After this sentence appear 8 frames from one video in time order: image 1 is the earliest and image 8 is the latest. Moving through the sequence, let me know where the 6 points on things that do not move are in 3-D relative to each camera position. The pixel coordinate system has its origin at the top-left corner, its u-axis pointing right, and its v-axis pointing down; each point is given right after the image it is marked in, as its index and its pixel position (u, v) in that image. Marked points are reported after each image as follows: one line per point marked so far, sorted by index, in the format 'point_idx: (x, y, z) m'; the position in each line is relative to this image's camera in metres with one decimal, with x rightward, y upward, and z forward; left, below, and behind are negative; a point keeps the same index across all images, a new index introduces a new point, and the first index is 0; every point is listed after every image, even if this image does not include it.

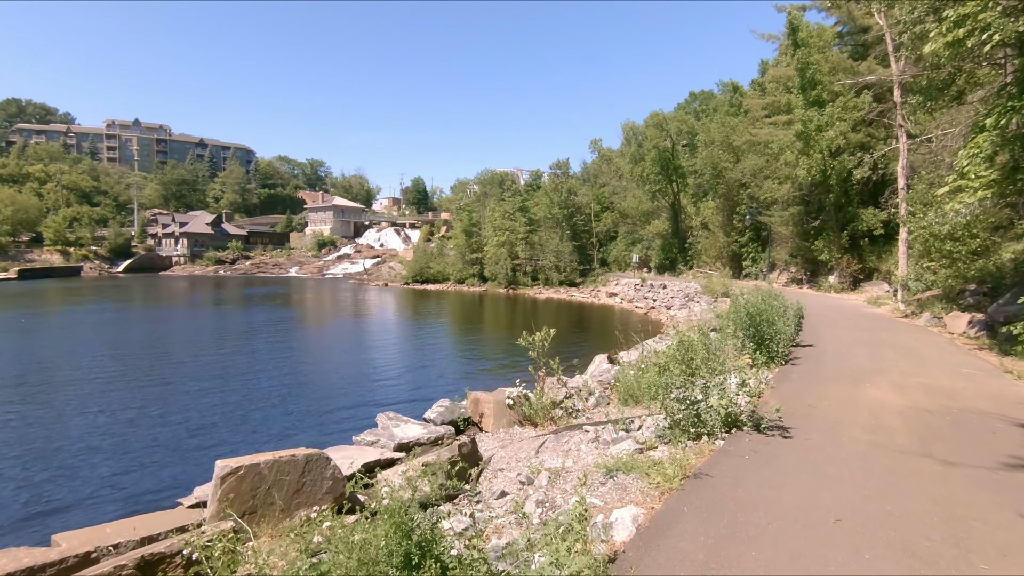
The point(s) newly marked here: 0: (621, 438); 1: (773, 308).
0: (+1.1, -1.5, +5.3) m
1: (+4.6, -0.3, +9.4) m
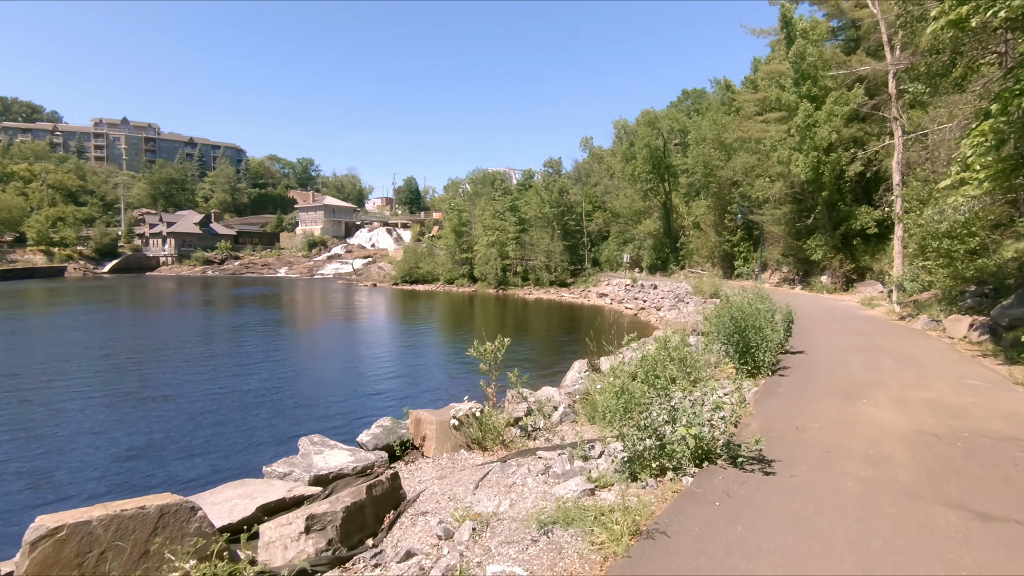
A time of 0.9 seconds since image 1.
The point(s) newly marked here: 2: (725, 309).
0: (+0.5, -1.5, +4.5) m
1: (+4.0, -0.4, +8.6) m
2: (+3.1, -0.3, +7.8) m
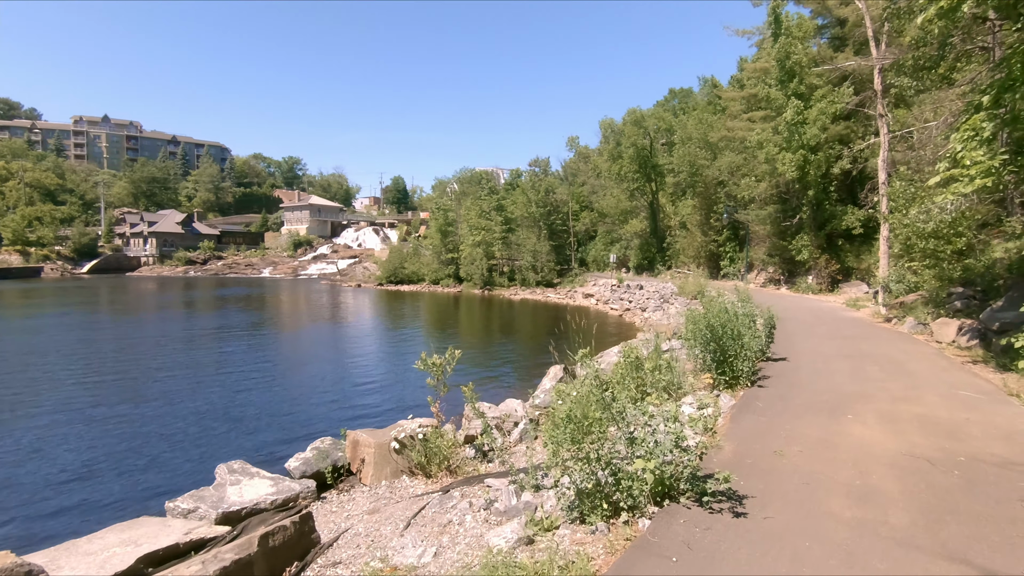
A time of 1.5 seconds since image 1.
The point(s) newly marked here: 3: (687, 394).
0: (+0.1, -1.6, +3.9) m
1: (+3.4, -0.4, +8.1) m
2: (+2.5, -0.4, +7.2) m
3: (+2.2, -1.3, +6.8) m
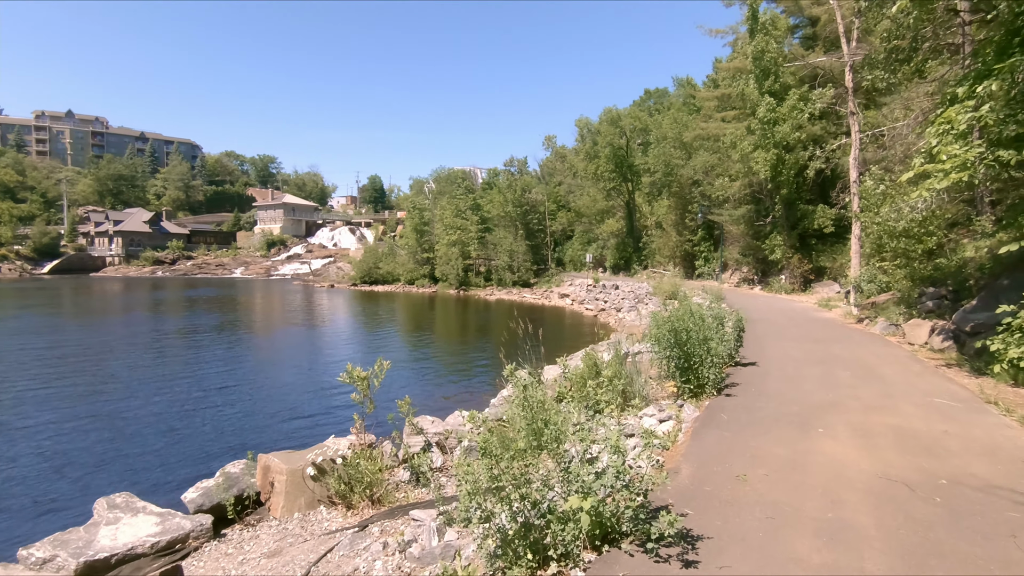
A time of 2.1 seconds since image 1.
0: (-0.4, -1.6, +3.3) m
1: (+2.8, -0.4, +7.6) m
2: (+1.9, -0.4, +6.7) m
3: (+1.6, -1.4, +6.2) m
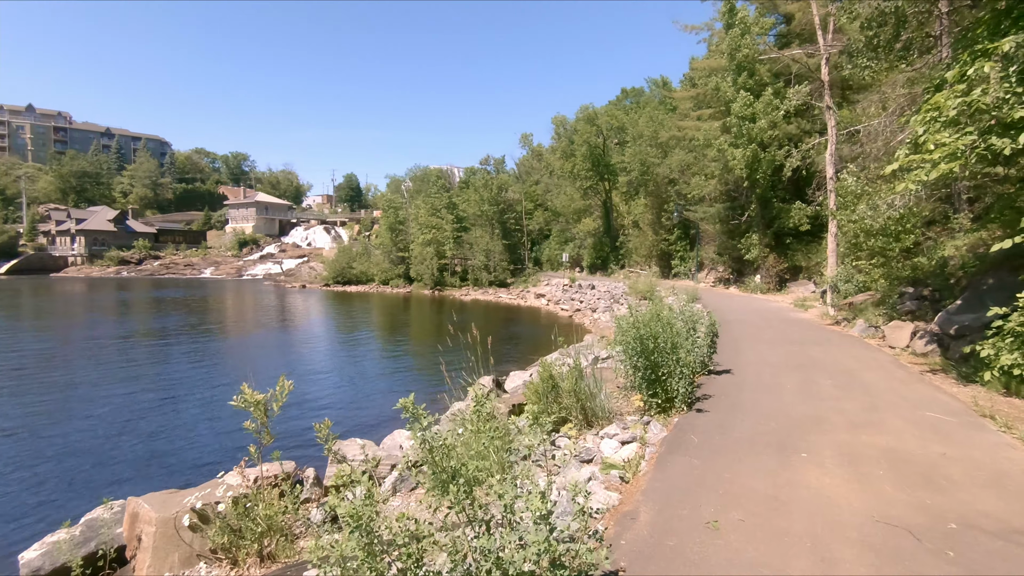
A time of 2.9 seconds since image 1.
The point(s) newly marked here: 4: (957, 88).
0: (-0.9, -1.6, +2.5) m
1: (+2.1, -0.5, +7.0) m
2: (+1.3, -0.4, +6.0) m
3: (+1.0, -1.4, +5.5) m
4: (+5.2, +2.3, +6.3) m
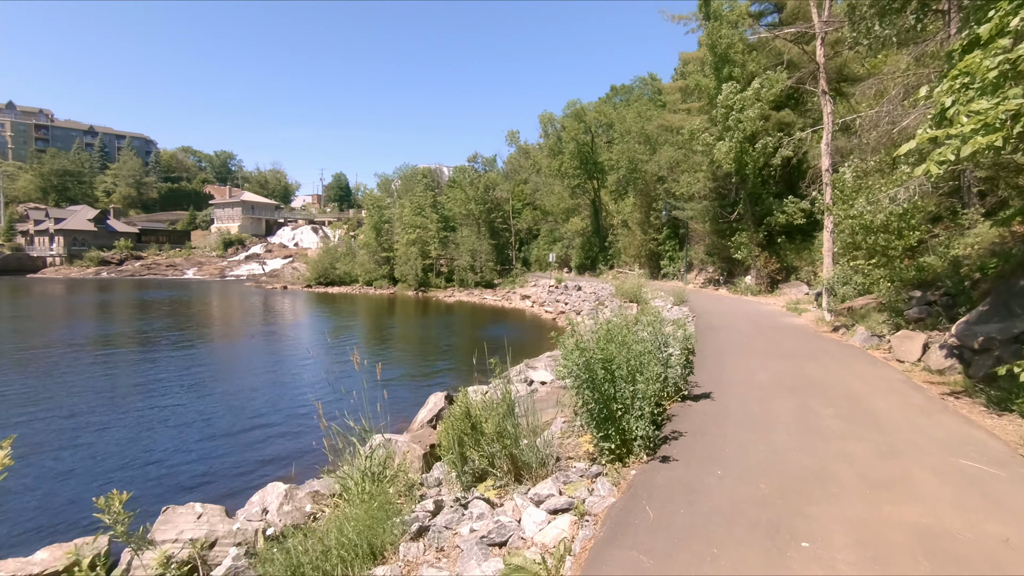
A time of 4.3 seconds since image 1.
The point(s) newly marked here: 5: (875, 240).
0: (-1.6, -1.7, +1.1) m
1: (+1.4, -0.5, +5.6) m
2: (+0.6, -0.5, +4.7) m
3: (+0.3, -1.4, +4.2) m
4: (+4.5, +2.3, +5.0) m
5: (+7.3, +0.9, +10.7) m
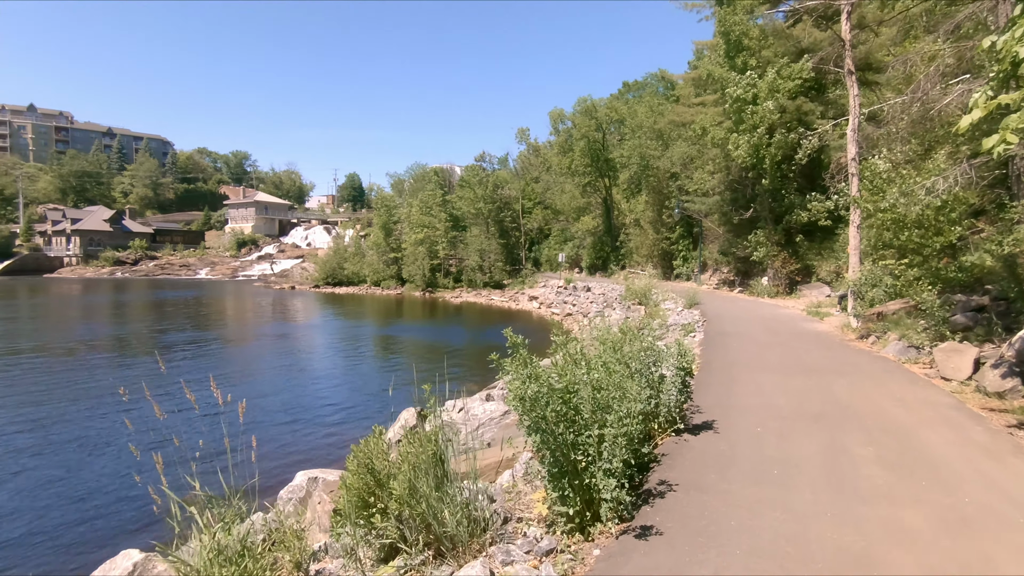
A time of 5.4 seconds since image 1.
0: (-2.1, -1.7, +0.1) m
1: (+1.0, -0.6, +4.5) m
2: (+0.1, -0.5, +3.5) m
3: (-0.2, -1.5, +3.0) m
4: (+4.0, +2.2, +3.7) m
5: (+7.0, +0.9, +9.4) m
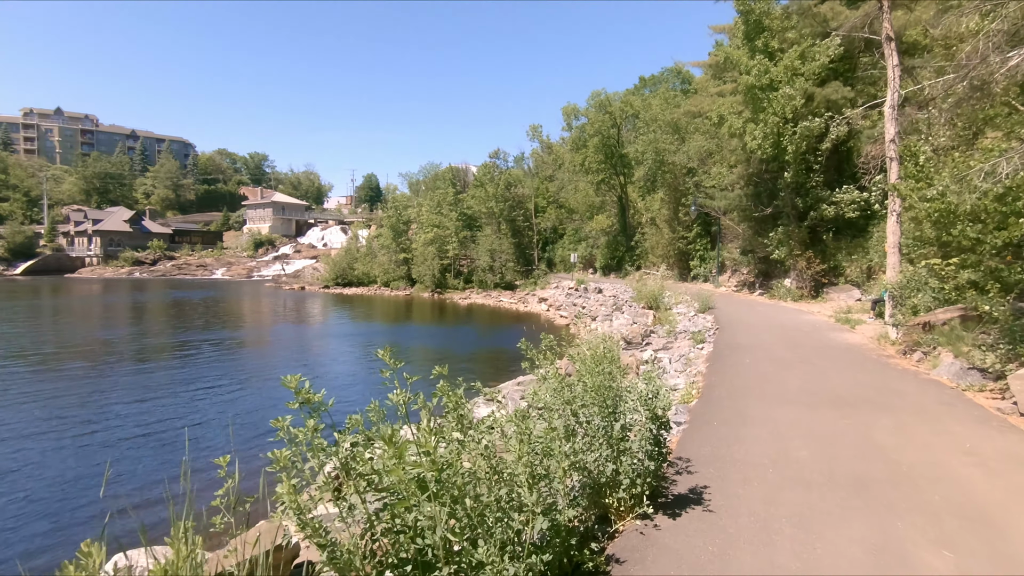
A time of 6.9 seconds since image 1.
0: (-2.9, -1.8, -1.3) m
1: (+0.3, -0.6, +3.0) m
2: (-0.6, -0.6, +2.1) m
3: (-0.9, -1.5, +1.6) m
4: (+3.4, +2.2, +2.1) m
5: (+6.5, +0.8, +7.6) m
